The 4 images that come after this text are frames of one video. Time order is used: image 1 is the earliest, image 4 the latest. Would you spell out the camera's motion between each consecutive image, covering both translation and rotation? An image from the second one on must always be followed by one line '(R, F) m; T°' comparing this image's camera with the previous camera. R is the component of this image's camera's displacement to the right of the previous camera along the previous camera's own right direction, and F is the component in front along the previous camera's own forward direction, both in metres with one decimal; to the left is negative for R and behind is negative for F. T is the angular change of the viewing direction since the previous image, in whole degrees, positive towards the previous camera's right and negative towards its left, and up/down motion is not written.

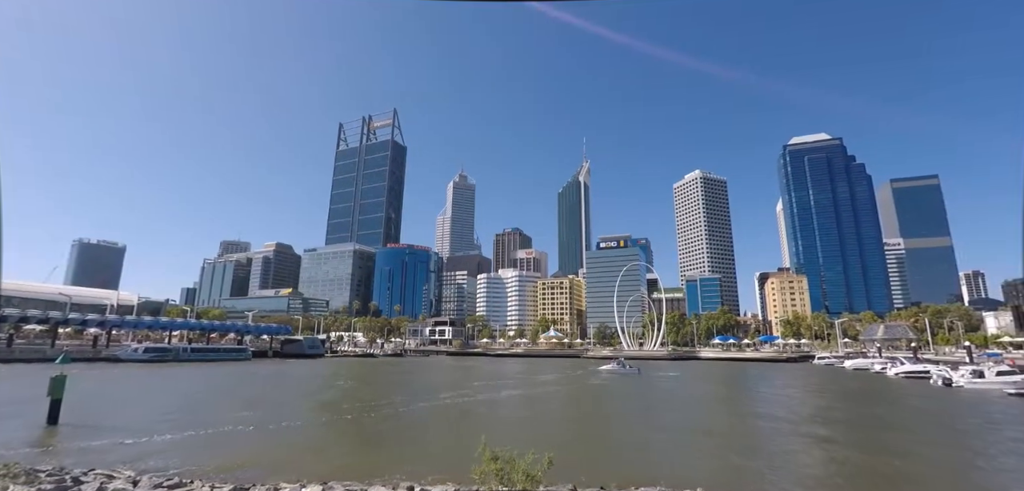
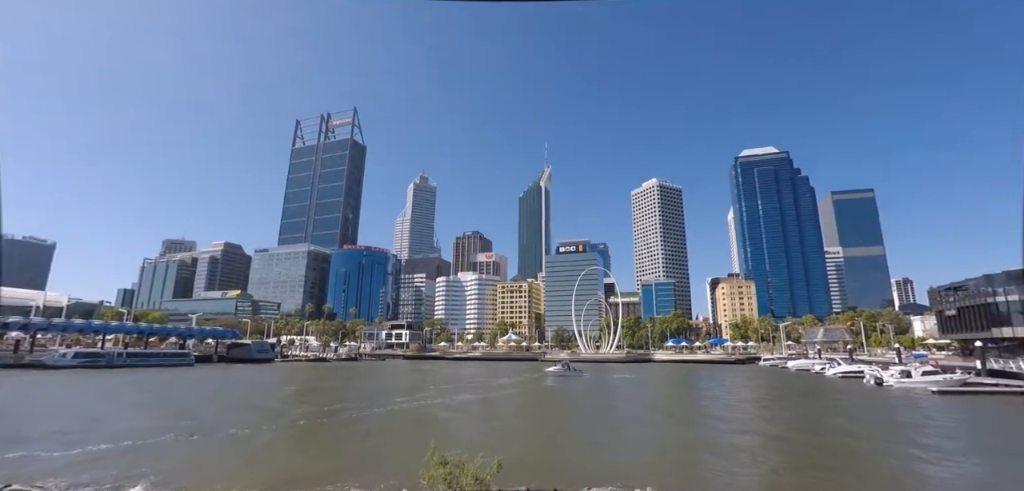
(-0.4, +0.2) m; +5°
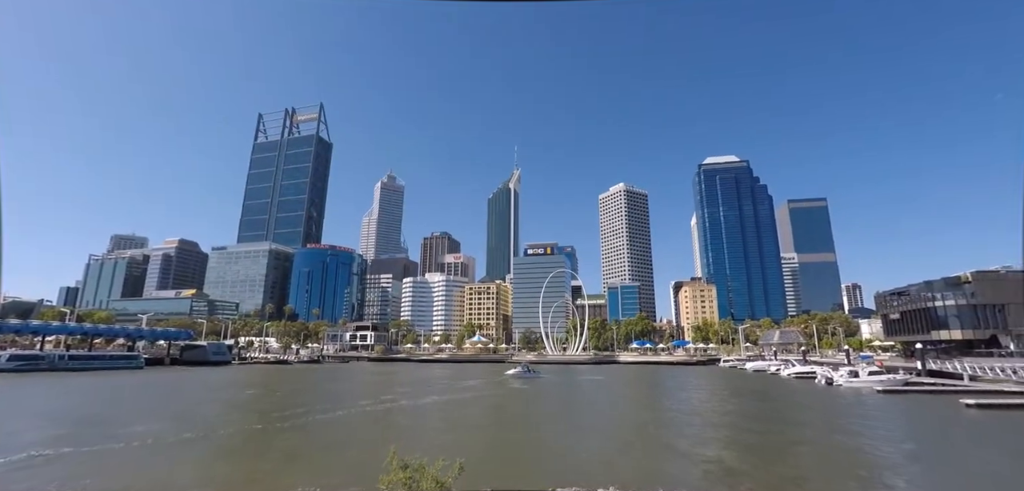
(-0.2, 0.0) m; +4°
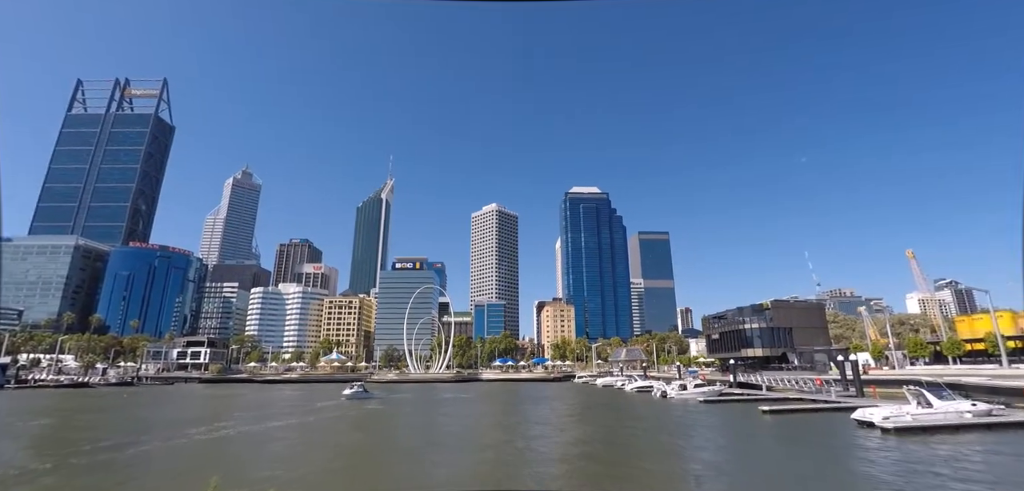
(-1.3, -0.4) m; +16°
